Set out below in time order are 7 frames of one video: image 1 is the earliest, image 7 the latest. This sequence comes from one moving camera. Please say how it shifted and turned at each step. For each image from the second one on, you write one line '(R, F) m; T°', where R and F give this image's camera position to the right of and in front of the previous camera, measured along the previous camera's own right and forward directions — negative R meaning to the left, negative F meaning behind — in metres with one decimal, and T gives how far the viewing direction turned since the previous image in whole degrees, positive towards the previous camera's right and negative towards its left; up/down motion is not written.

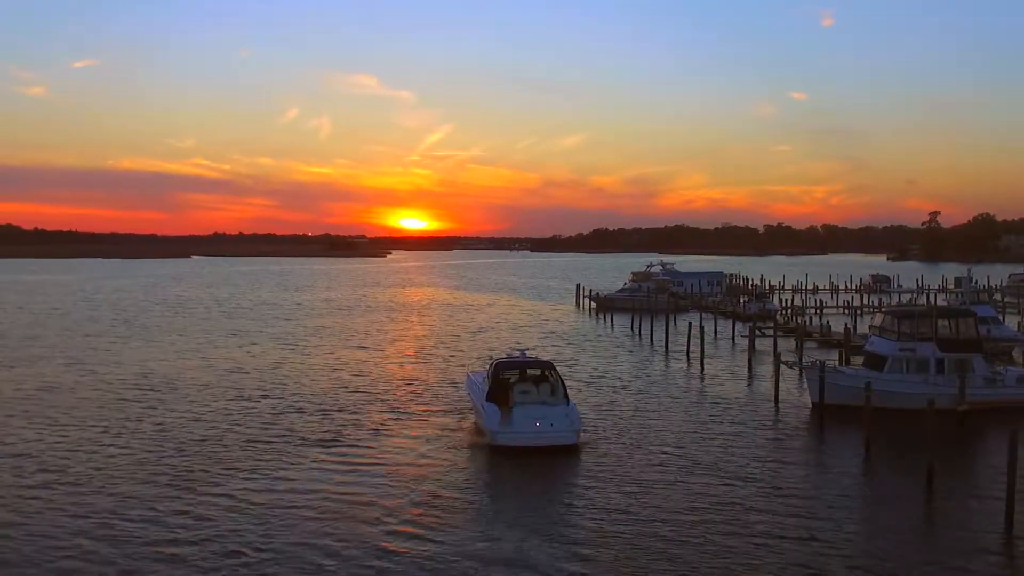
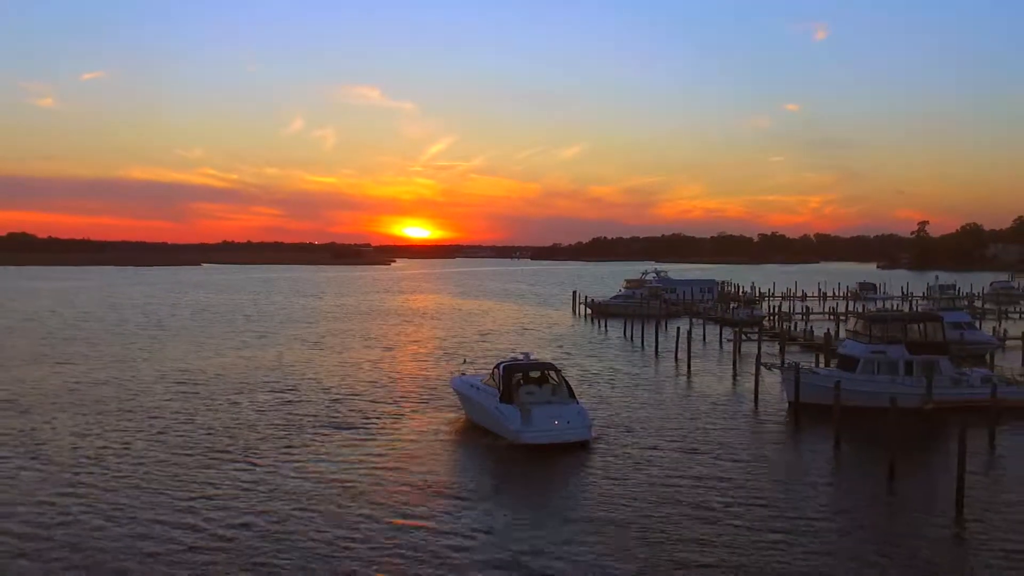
(-0.2, -2.6) m; 0°
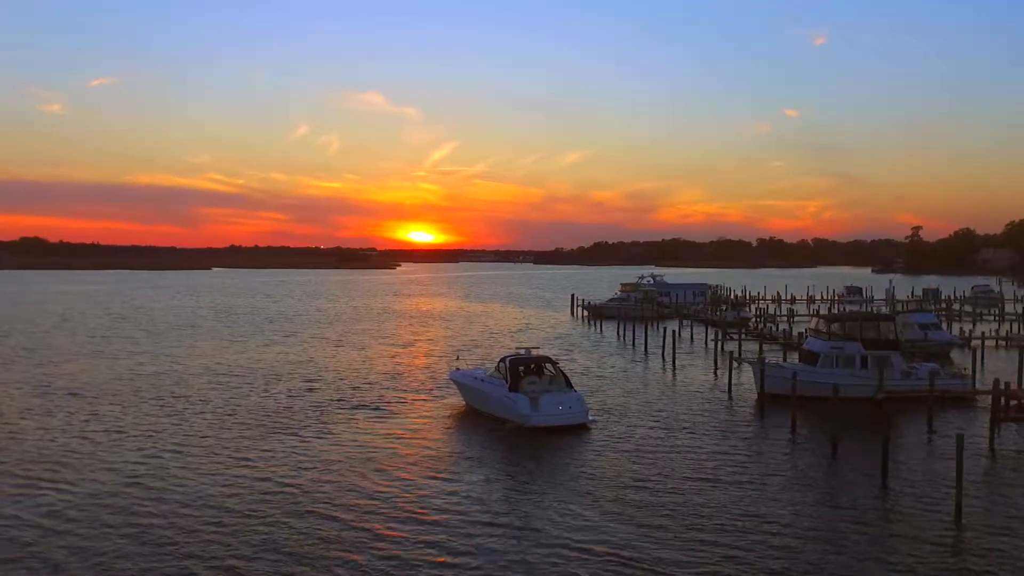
(0.0, -4.0) m; 0°
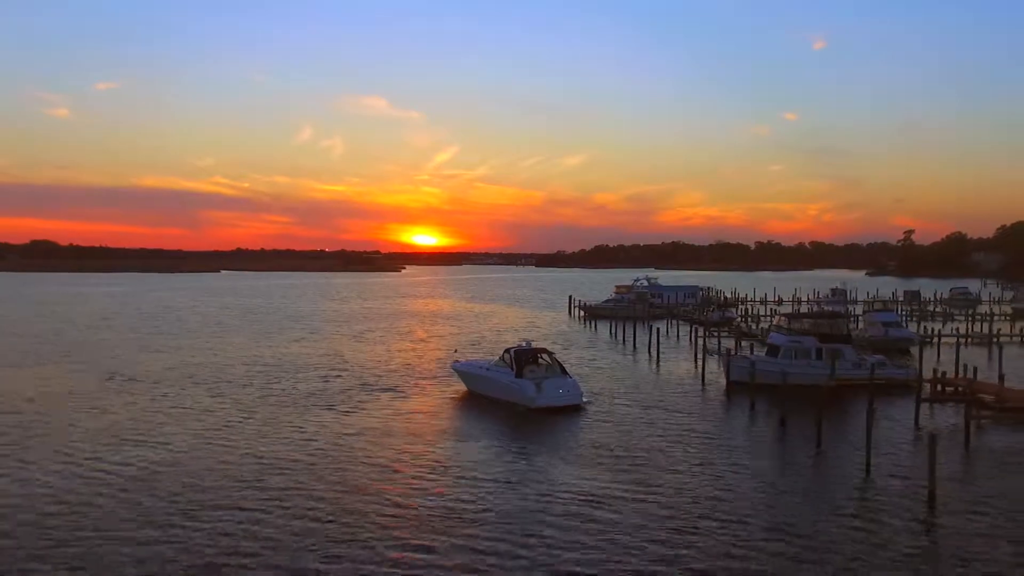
(+0.1, -4.5) m; 0°
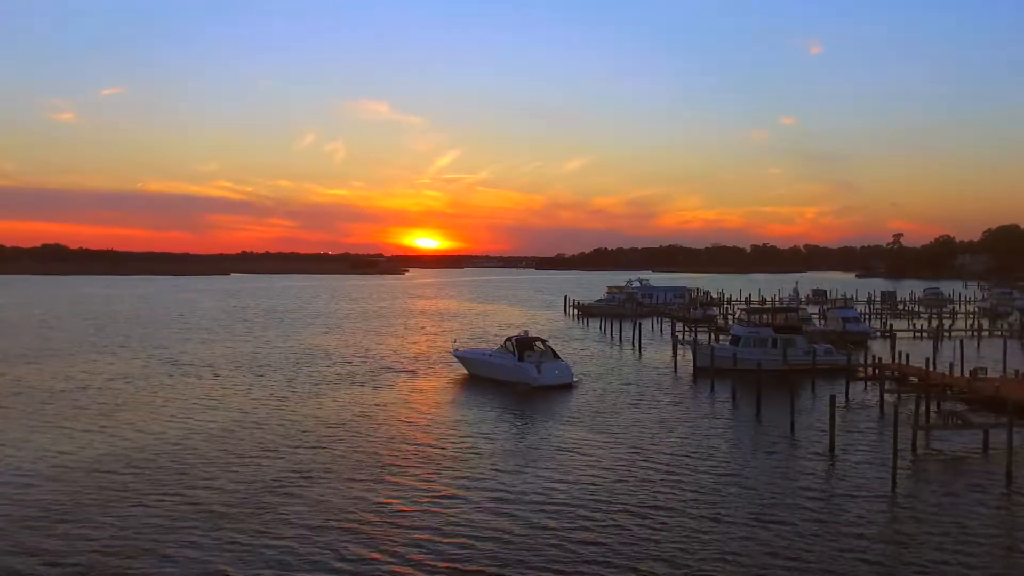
(+0.1, -5.5) m; 0°
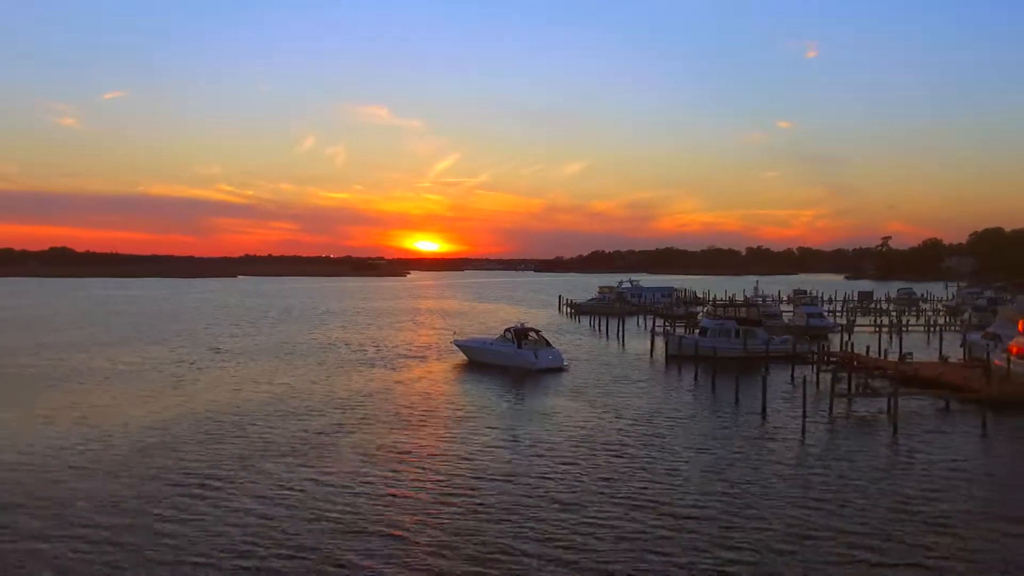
(+0.2, -5.6) m; 0°
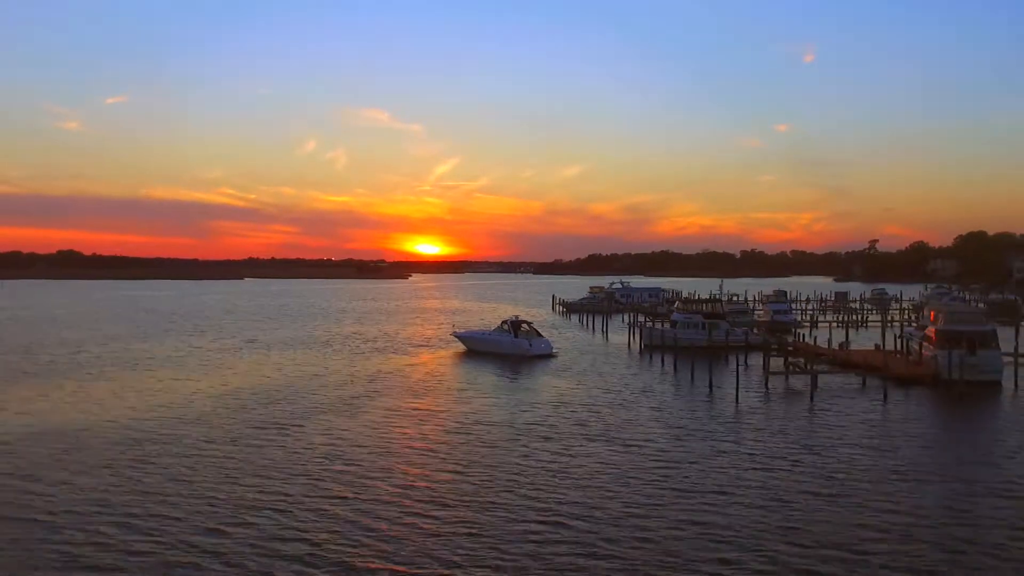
(+0.3, -6.3) m; 0°
